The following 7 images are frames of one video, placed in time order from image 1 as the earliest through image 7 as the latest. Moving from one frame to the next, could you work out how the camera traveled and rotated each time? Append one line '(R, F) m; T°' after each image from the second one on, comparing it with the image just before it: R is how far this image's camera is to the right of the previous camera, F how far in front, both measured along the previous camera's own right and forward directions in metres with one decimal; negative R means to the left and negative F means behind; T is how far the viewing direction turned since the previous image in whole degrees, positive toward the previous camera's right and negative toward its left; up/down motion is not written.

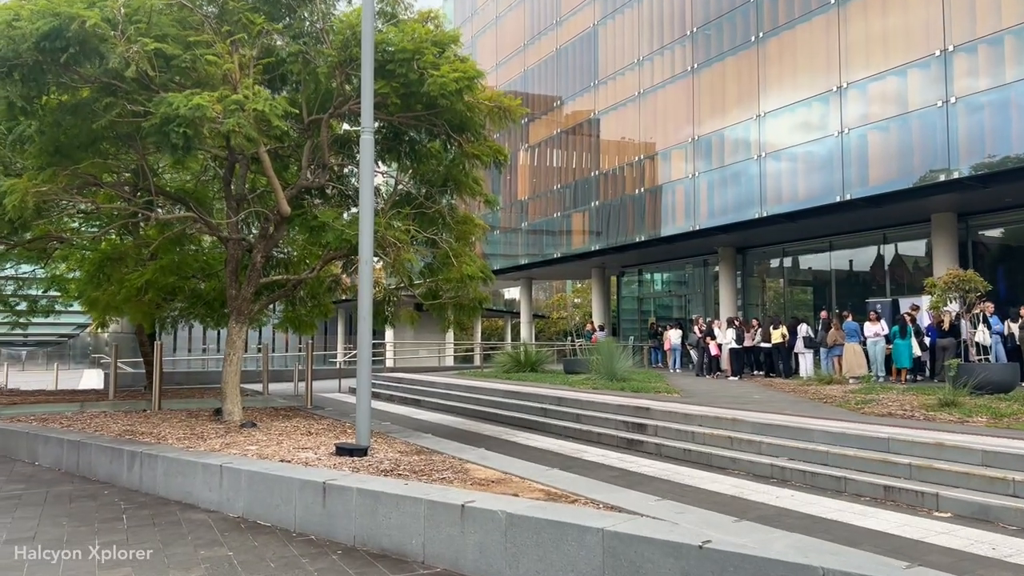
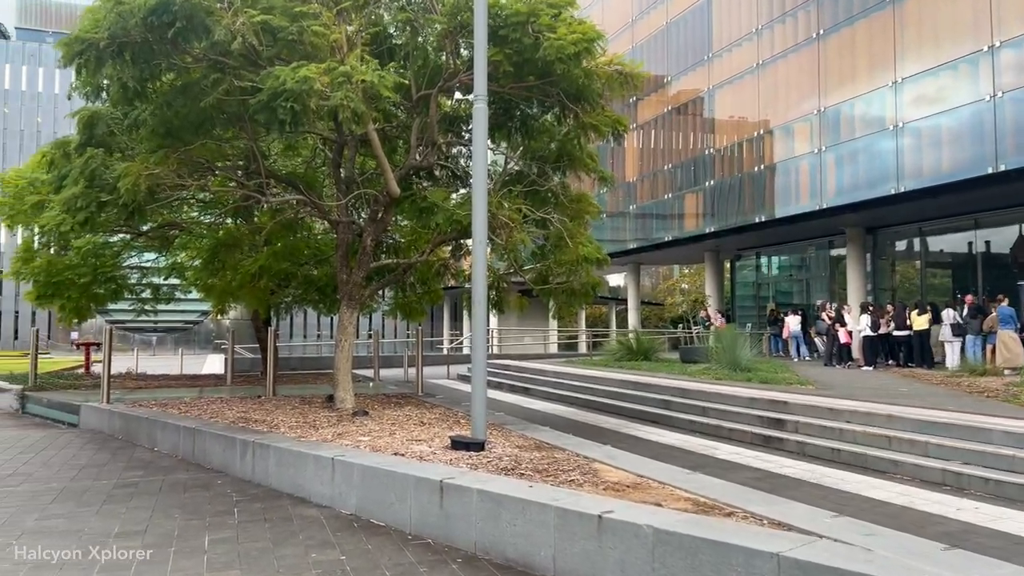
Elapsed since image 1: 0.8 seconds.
(-0.3, +0.8) m; -8°
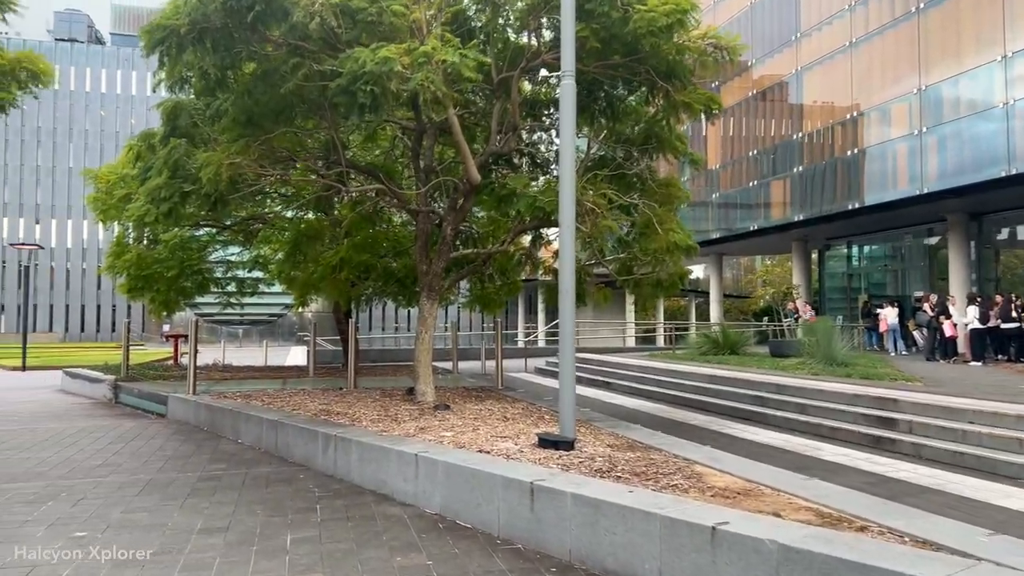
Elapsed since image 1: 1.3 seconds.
(-0.2, +0.4) m; -5°
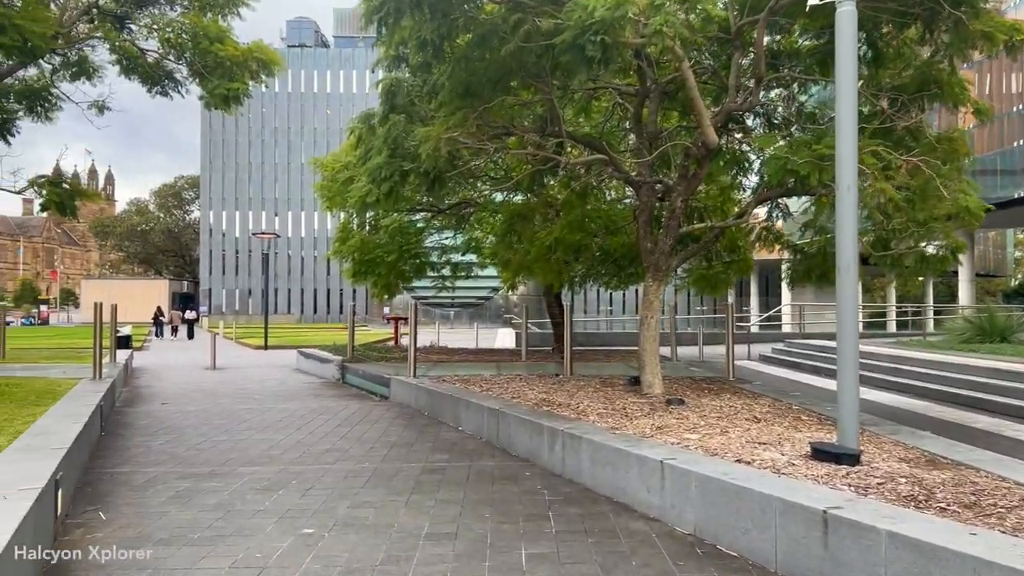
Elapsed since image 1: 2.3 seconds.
(-0.4, +0.9) m; -15°
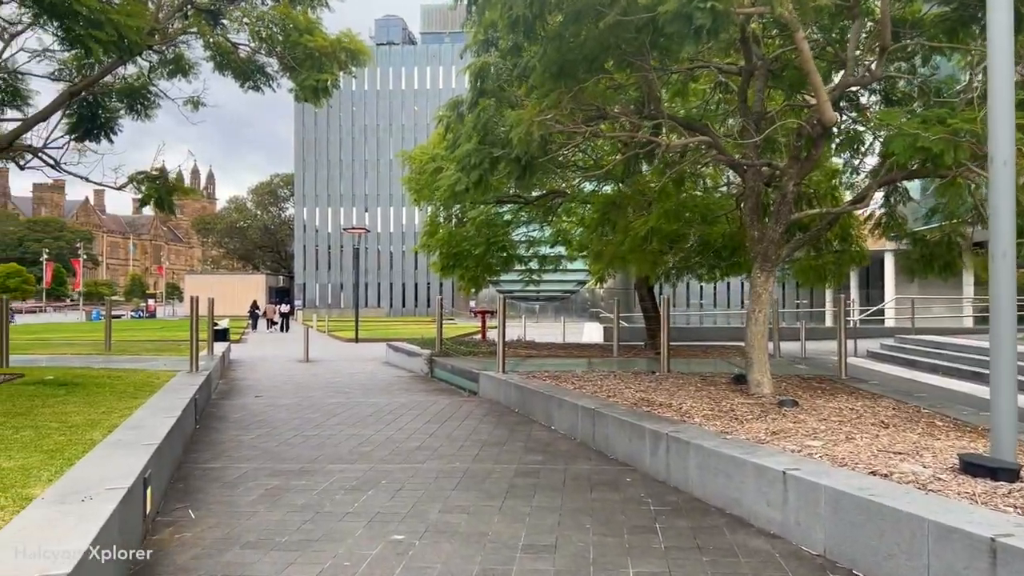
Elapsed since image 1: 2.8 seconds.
(-0.1, +0.4) m; -6°
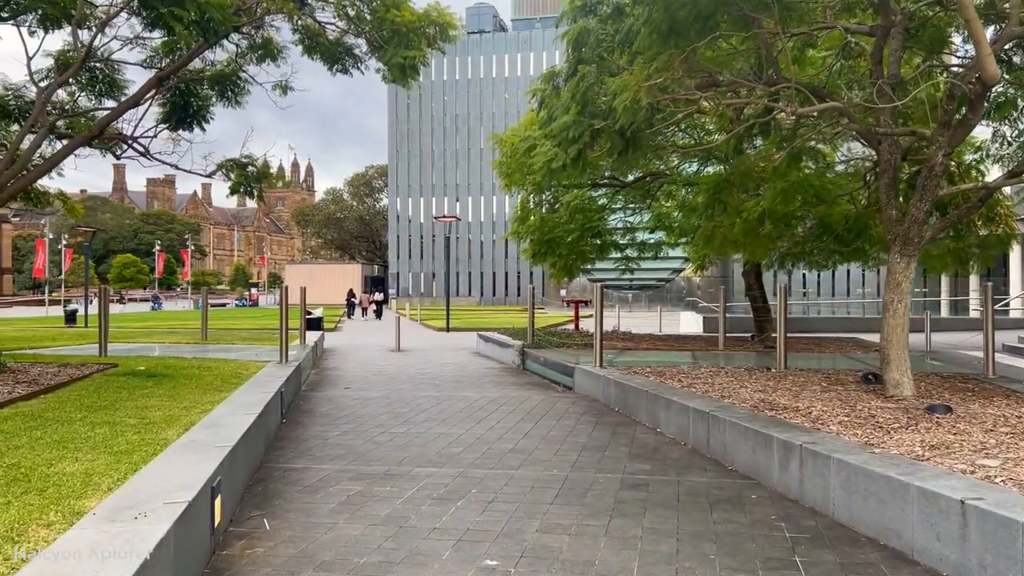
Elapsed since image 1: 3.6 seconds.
(-0.1, +0.8) m; -7°
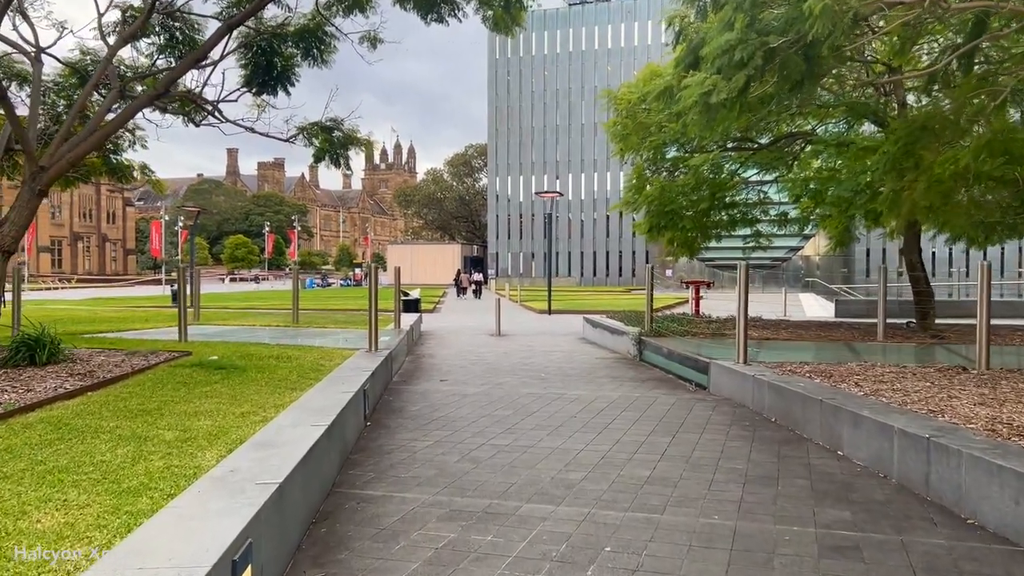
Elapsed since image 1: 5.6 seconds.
(-0.3, +1.7) m; -7°
